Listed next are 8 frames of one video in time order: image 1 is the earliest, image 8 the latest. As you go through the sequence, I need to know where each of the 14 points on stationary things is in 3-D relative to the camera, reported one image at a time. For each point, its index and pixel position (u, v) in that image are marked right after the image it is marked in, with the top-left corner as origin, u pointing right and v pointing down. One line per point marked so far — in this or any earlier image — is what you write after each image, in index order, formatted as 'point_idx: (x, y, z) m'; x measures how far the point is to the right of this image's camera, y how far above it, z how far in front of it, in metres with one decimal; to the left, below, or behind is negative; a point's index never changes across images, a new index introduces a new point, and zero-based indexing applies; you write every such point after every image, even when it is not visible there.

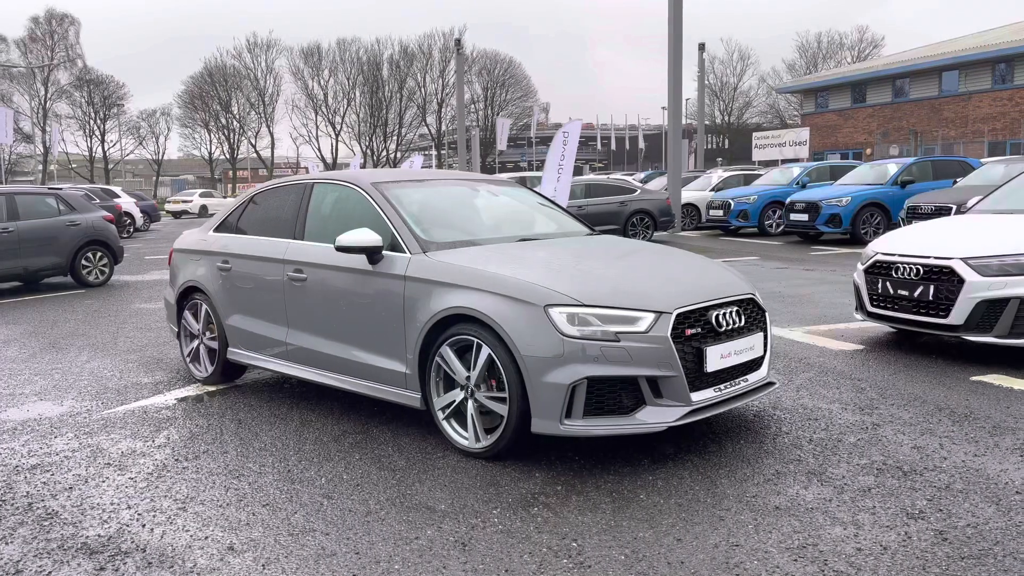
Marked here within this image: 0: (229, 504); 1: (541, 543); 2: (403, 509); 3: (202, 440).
0: (-1.1, -0.9, +3.3) m
1: (+0.1, -0.9, +2.9) m
2: (-0.4, -0.9, +3.2) m
3: (-1.6, -0.8, +4.3) m
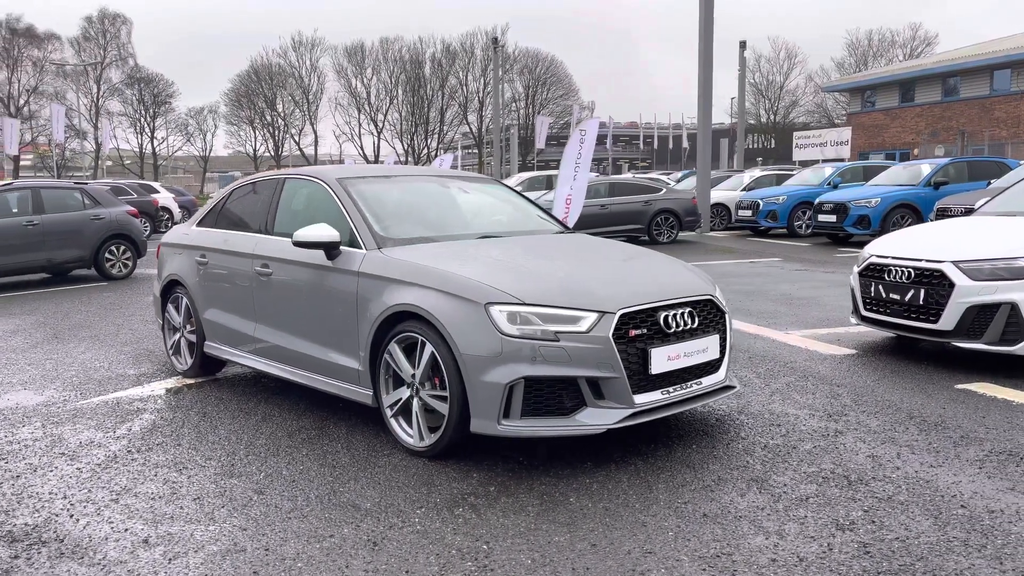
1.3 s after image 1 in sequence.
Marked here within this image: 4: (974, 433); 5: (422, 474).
0: (-1.4, -0.8, +3.3) m
1: (-0.2, -0.9, +2.8) m
2: (-0.7, -0.8, +3.2) m
3: (-1.8, -0.7, +4.3) m
4: (+2.2, -0.7, +4.0) m
5: (-0.4, -0.8, +3.5) m
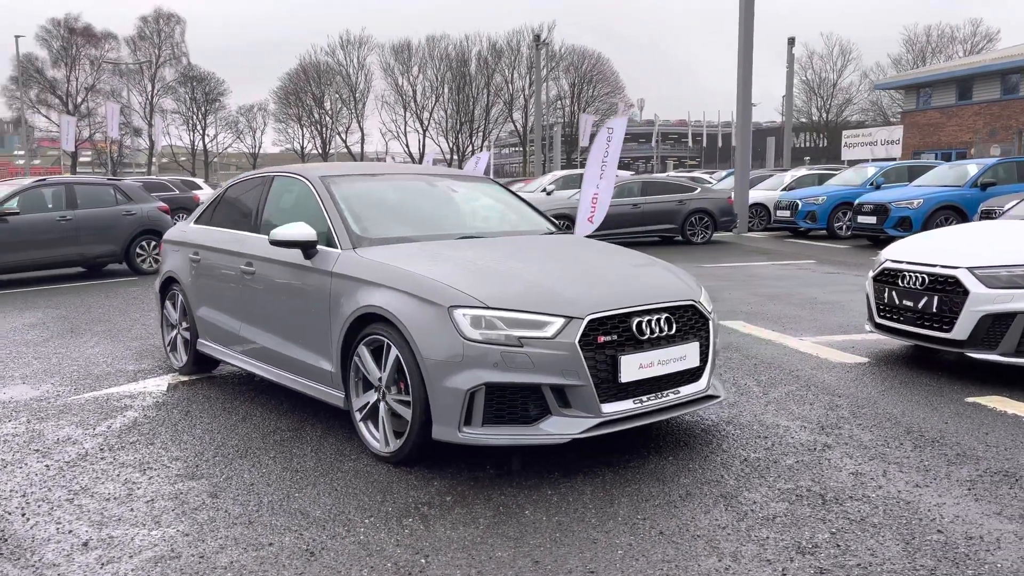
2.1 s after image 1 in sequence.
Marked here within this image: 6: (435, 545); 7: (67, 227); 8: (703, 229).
0: (-1.6, -0.8, +3.3) m
1: (-0.4, -0.9, +2.7) m
2: (-0.9, -0.8, +3.1) m
3: (-1.9, -0.7, +4.3) m
4: (+2.1, -0.7, +3.8) m
5: (-0.5, -0.8, +3.5) m
6: (-0.3, -0.9, +2.8) m
7: (-6.4, +0.9, +12.1) m
8: (+4.0, +1.2, +17.4) m
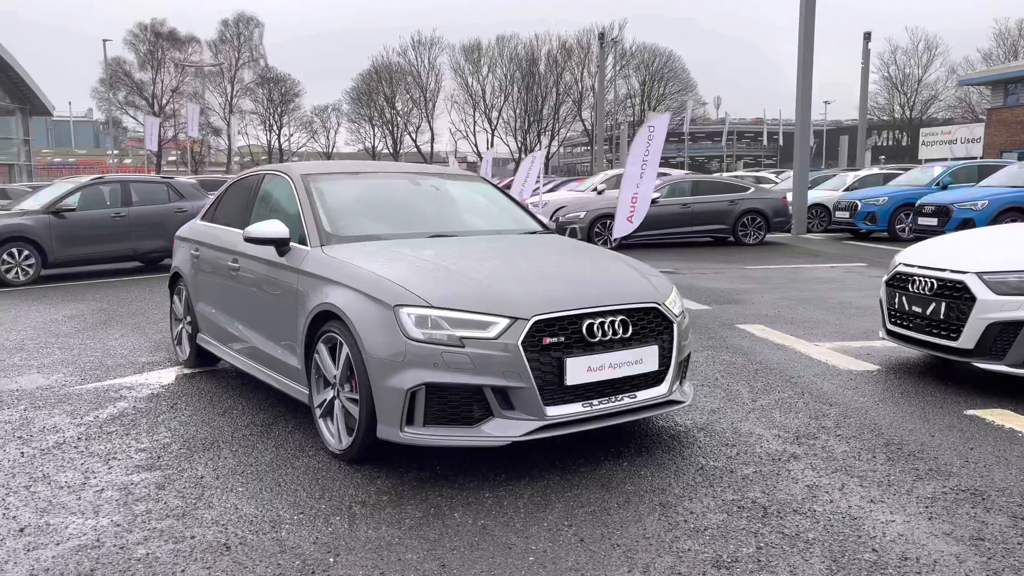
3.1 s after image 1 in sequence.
0: (-1.8, -0.8, +3.4) m
1: (-0.7, -0.9, +2.7) m
2: (-1.1, -0.8, +3.2) m
3: (-2.1, -0.7, +4.4) m
4: (+1.8, -0.8, +3.5) m
5: (-0.8, -0.8, +3.5) m
6: (-0.5, -0.9, +2.8) m
7: (-5.9, +1.0, +12.6) m
8: (+4.9, +1.2, +17.0) m
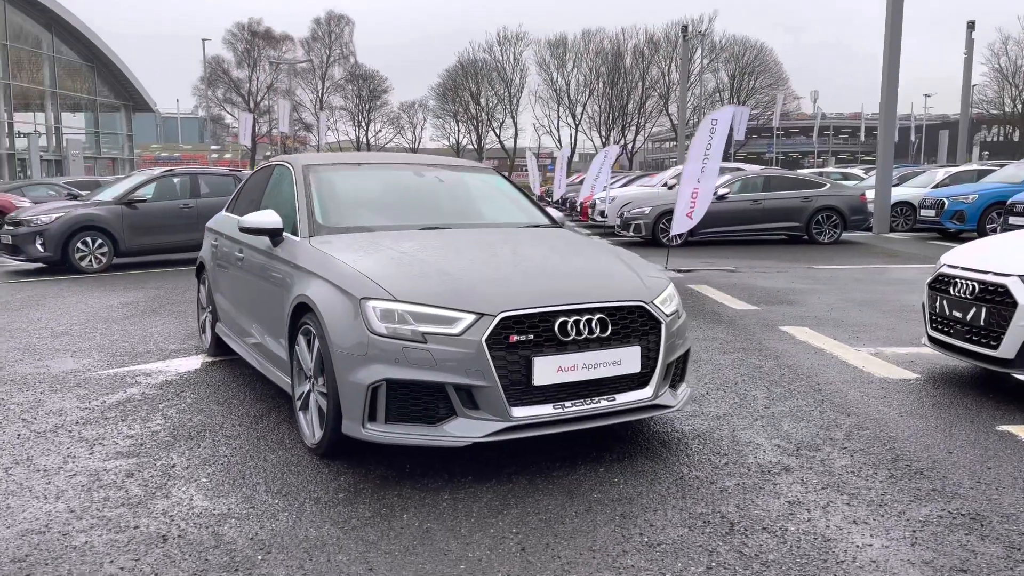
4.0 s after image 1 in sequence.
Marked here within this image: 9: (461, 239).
0: (-1.9, -0.8, +3.5) m
1: (-0.9, -0.8, +2.7) m
2: (-1.3, -0.8, +3.2) m
3: (-2.1, -0.6, +4.5) m
4: (+1.7, -0.8, +3.2) m
5: (-0.9, -0.8, +3.4) m
6: (-0.7, -0.8, +2.7) m
7: (-5.0, +1.1, +13.0) m
8: (+6.2, +1.2, +16.3) m
9: (-0.2, +0.2, +3.9) m
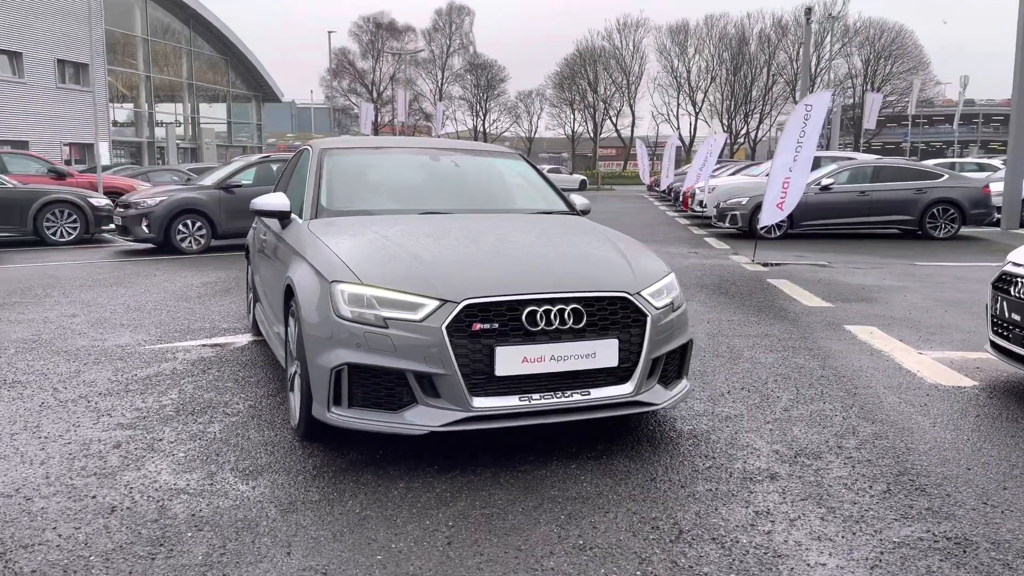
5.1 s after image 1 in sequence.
0: (-2.0, -0.7, +3.7) m
1: (-1.1, -0.8, +2.7) m
2: (-1.4, -0.7, +3.3) m
3: (-2.0, -0.5, +4.7) m
4: (+1.5, -0.8, +2.9) m
5: (-1.0, -0.7, +3.5) m
6: (-1.0, -0.8, +2.8) m
7: (-3.7, +1.4, +13.5) m
8: (+7.9, +1.2, +15.1) m
9: (-0.3, +0.3, +3.9) m
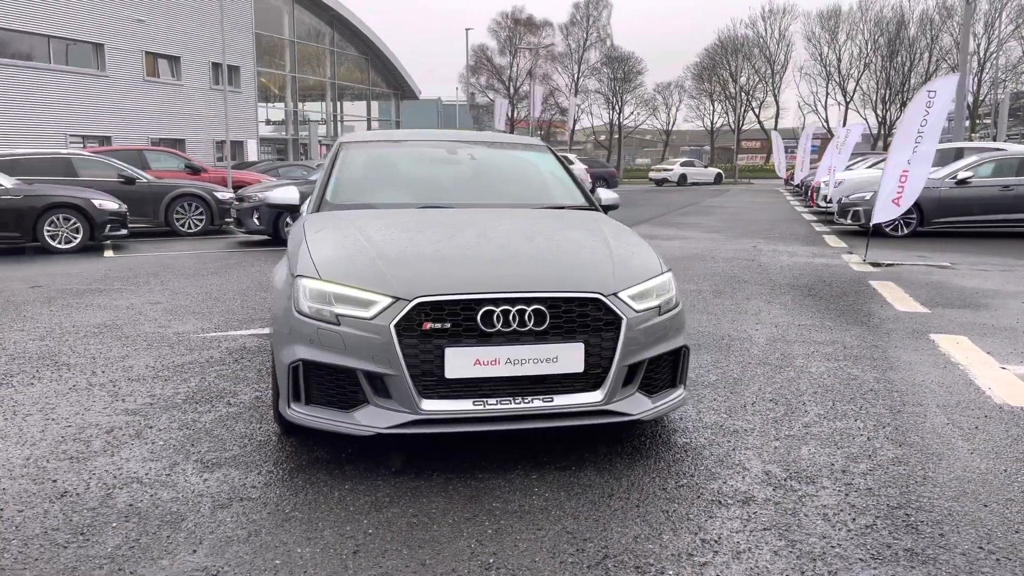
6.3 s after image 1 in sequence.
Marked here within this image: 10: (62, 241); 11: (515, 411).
0: (-2.1, -0.6, +3.8) m
1: (-1.4, -0.8, +2.8) m
2: (-1.6, -0.7, +3.4) m
3: (-1.9, -0.5, +4.9) m
4: (+1.3, -0.8, +2.5) m
5: (-1.1, -0.7, +3.5) m
6: (-1.2, -0.7, +2.8) m
7: (-2.0, +1.5, +13.8) m
8: (+9.6, +1.1, +13.5) m
9: (-0.3, +0.3, +3.7) m
10: (-6.3, +0.7, +11.8) m
11: (0.0, -0.5, +3.1) m
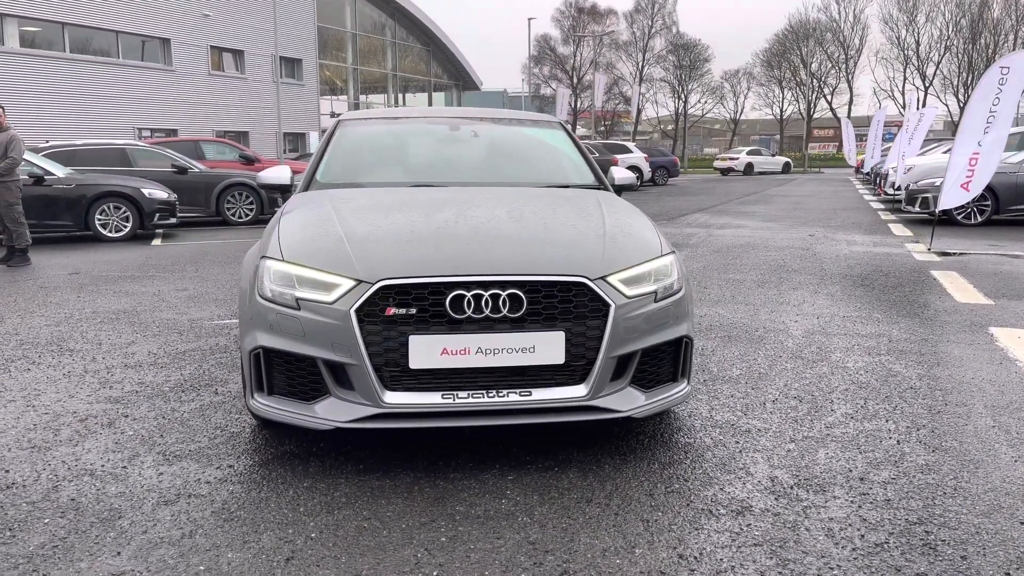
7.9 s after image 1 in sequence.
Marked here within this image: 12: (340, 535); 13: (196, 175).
0: (-2.1, -0.5, +3.7) m
1: (-1.5, -0.7, +2.6) m
2: (-1.7, -0.6, +3.2) m
3: (-1.9, -0.4, +4.8) m
4: (+1.2, -0.7, +2.1) m
5: (-1.2, -0.6, +3.3) m
6: (-1.3, -0.7, +2.6) m
7: (-1.3, +1.7, +13.7) m
8: (+10.3, +1.2, +12.4) m
9: (-0.3, +0.4, +3.5) m
10: (-5.7, +0.8, +12.0) m
11: (-0.1, -0.4, +2.8) m
12: (-0.5, -0.7, +2.4) m
13: (-5.5, +2.0, +14.5) m
